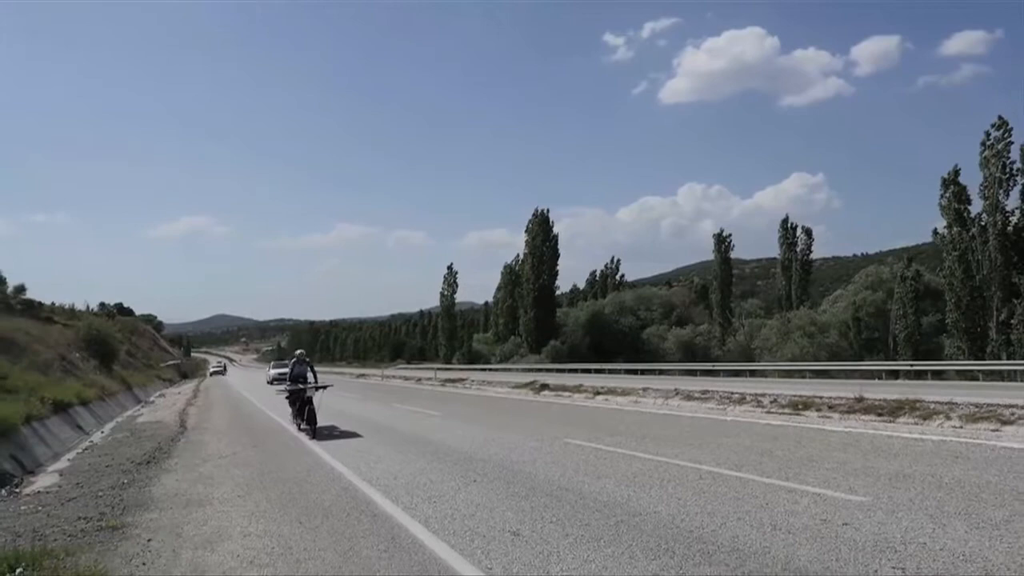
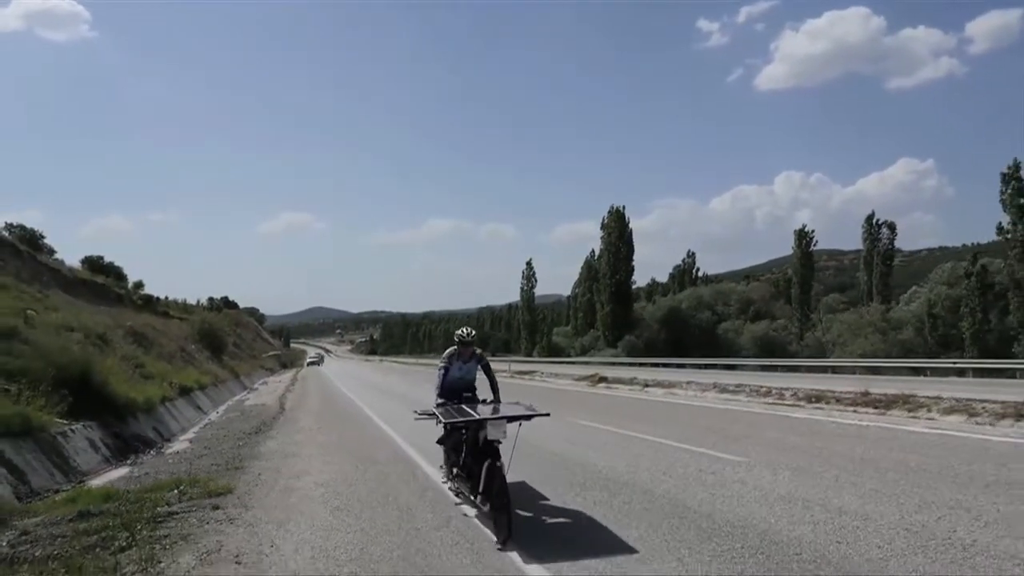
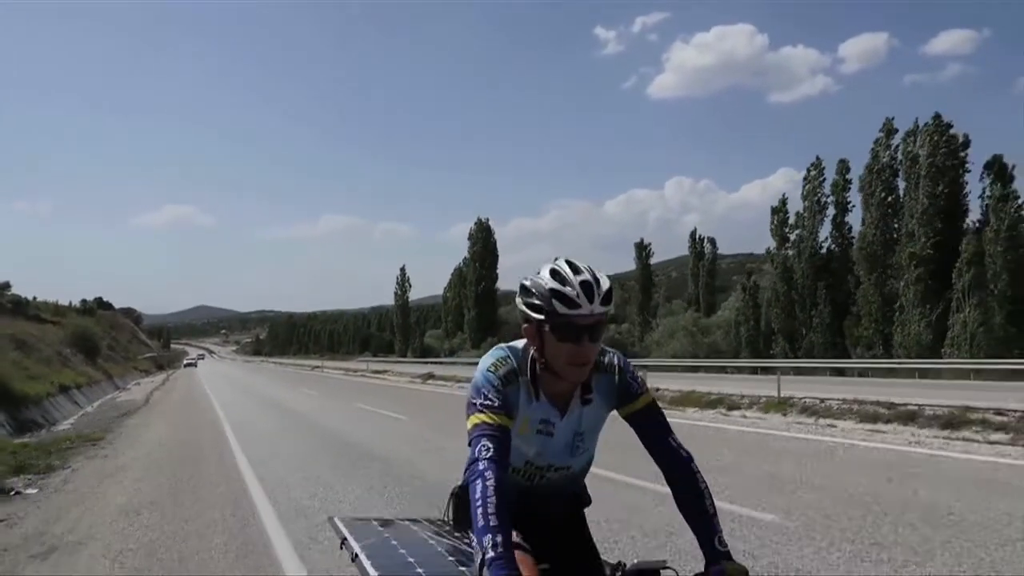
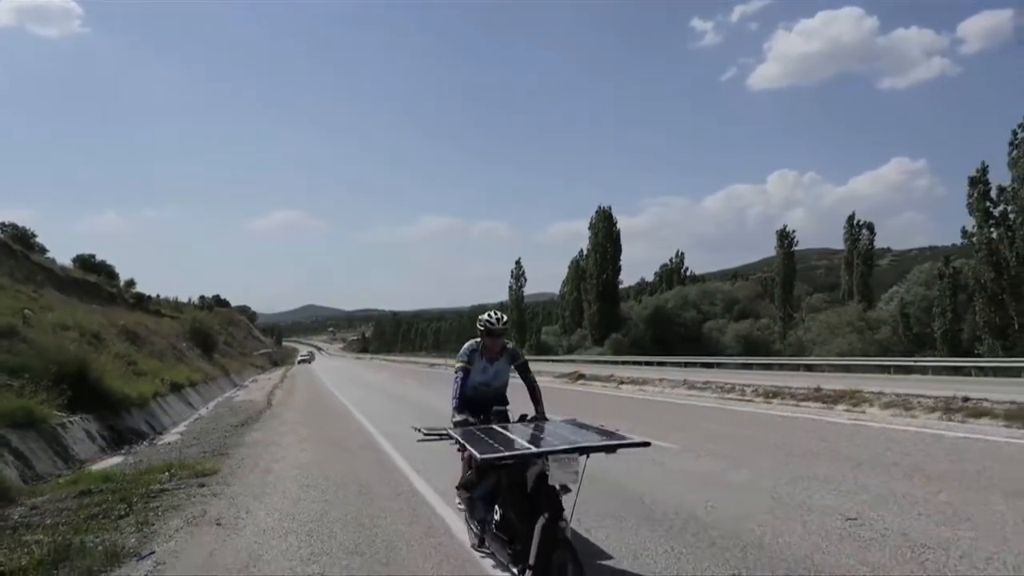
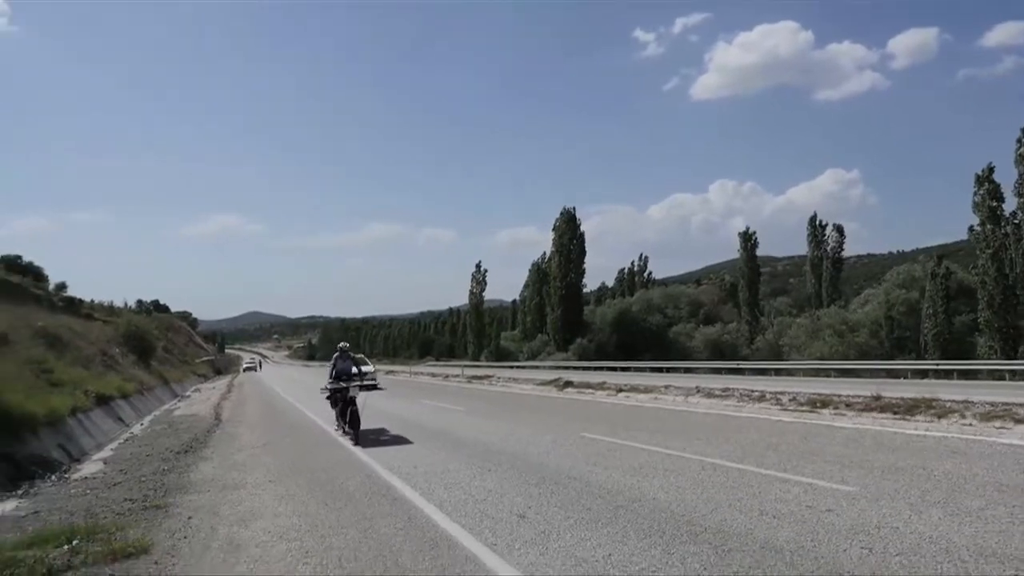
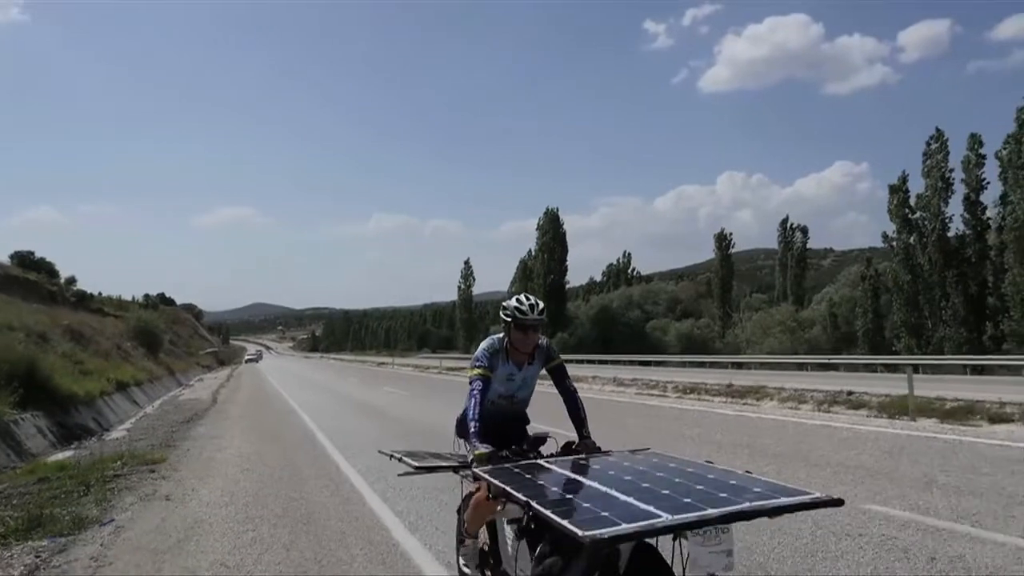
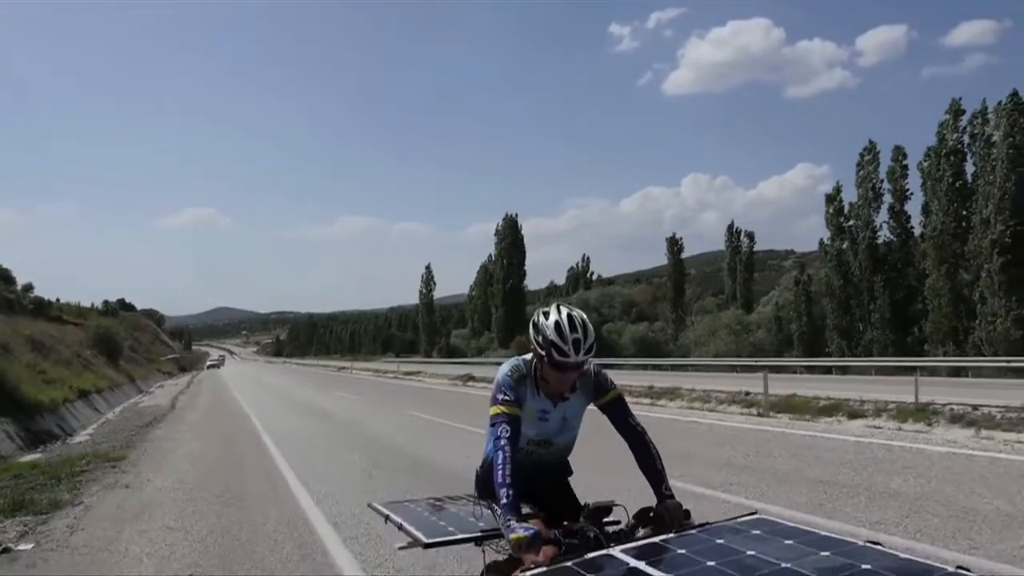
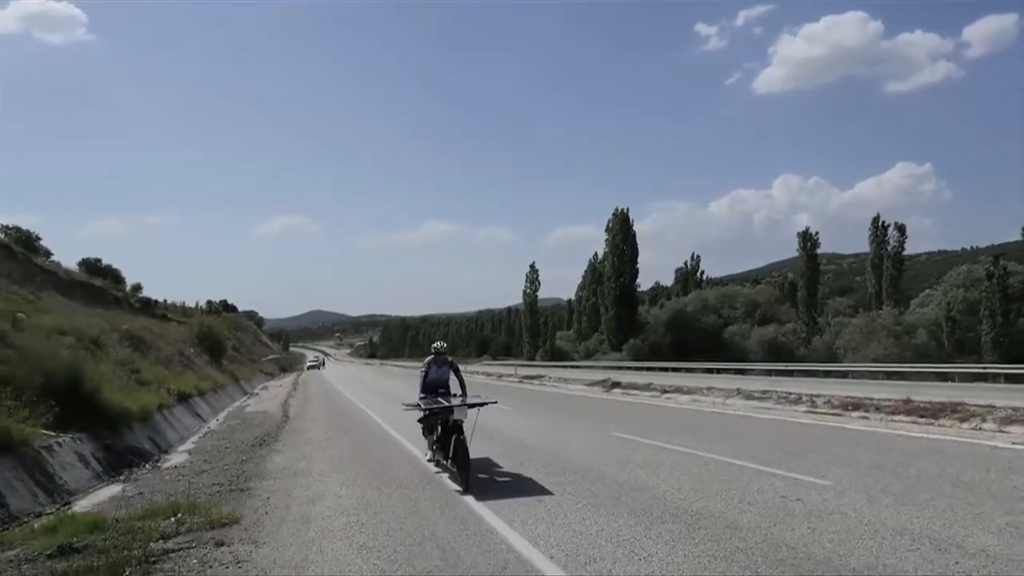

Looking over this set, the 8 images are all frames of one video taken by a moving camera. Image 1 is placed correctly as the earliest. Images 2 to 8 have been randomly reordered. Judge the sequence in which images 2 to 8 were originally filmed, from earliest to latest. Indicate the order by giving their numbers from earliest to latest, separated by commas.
5, 8, 2, 4, 6, 7, 3
